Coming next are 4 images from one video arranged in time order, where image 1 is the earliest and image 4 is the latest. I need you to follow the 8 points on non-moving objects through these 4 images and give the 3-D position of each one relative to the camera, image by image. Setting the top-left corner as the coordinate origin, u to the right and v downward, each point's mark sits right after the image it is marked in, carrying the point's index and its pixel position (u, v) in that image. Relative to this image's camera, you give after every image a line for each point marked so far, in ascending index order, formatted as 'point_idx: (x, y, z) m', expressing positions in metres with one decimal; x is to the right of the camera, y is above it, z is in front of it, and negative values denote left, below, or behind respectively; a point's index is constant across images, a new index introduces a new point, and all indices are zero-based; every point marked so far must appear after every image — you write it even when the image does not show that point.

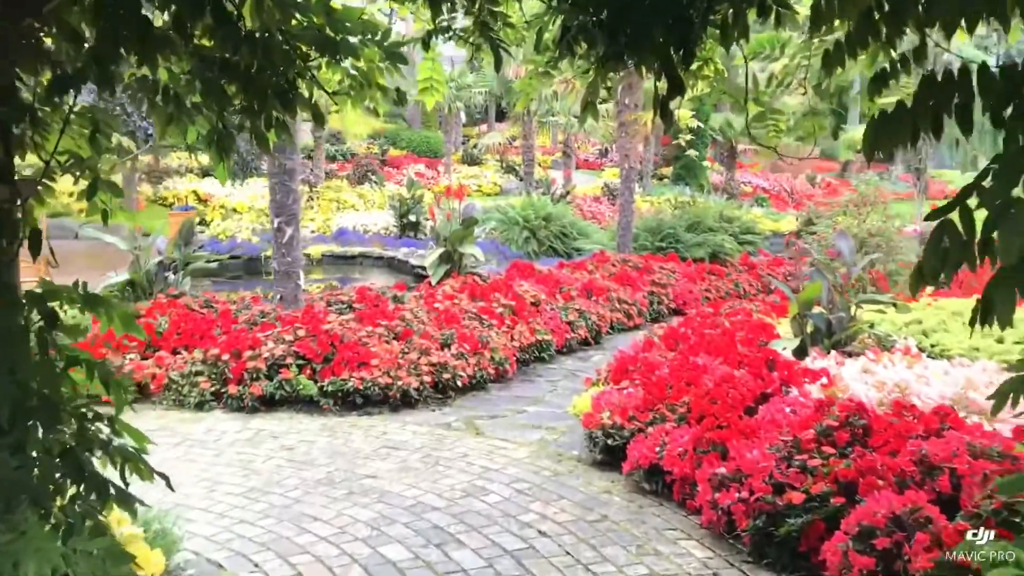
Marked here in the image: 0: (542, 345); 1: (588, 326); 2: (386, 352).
0: (+0.2, -0.4, +6.3) m
1: (+0.6, -0.3, +7.0) m
2: (-0.6, -0.3, +4.9) m
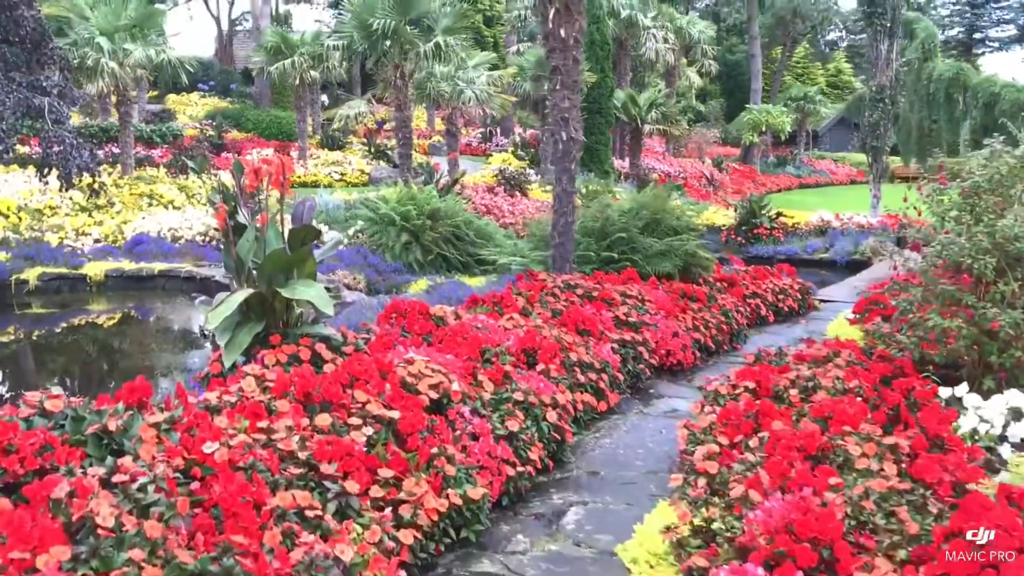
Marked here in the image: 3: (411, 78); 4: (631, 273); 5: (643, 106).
0: (-0.1, -0.7, +2.9) m
1: (+0.1, -0.6, +3.6) m
2: (-0.8, -0.6, +1.3) m
3: (-1.2, +2.5, +11.4) m
4: (+0.8, +0.1, +6.3) m
5: (+2.5, +3.4, +18.2) m
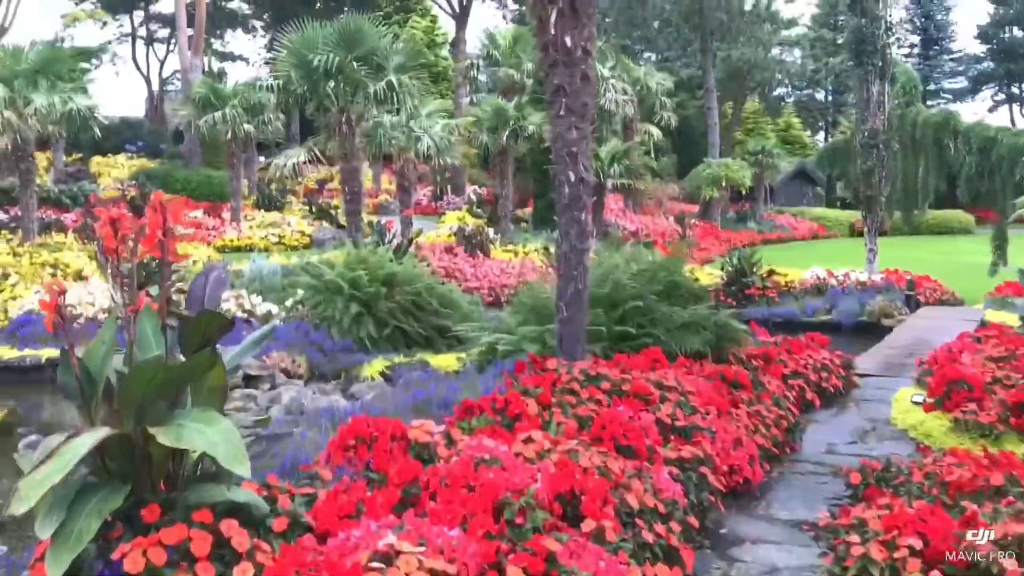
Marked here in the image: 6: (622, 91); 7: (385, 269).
0: (0.0, -0.9, +1.3) m
1: (+0.2, -0.8, +2.1) m
2: (-0.5, -0.8, -0.2) m
3: (-1.6, +1.7, +10.0) m
4: (+0.7, -0.3, +4.9) m
5: (+1.7, +2.3, +17.0) m
6: (+2.3, +4.1, +20.0) m
7: (-1.0, +0.1, +7.6) m
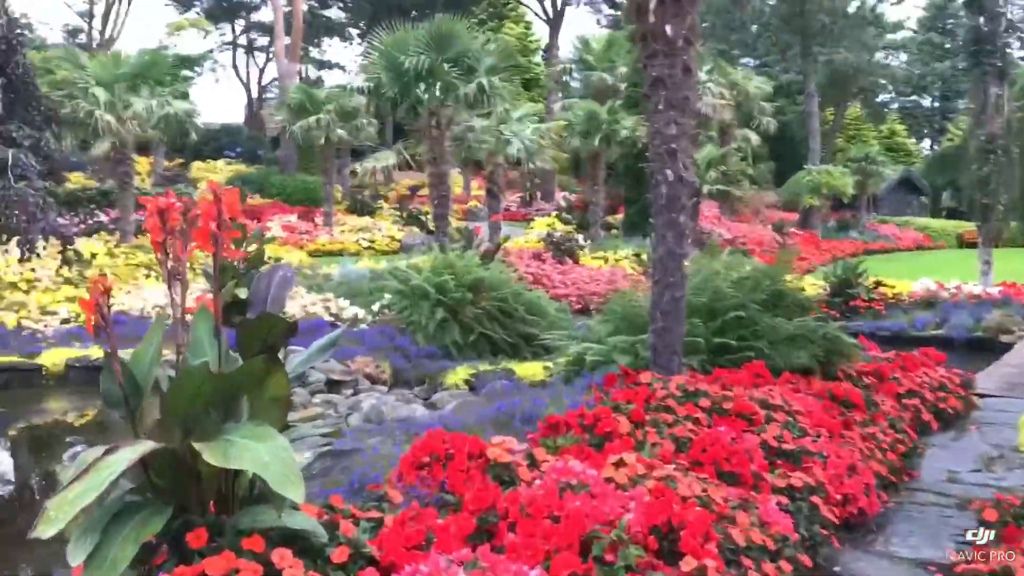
0: (+0.1, -0.9, +1.0) m
1: (+0.4, -0.8, +1.8) m
2: (-0.6, -0.8, -0.5) m
3: (-0.6, +1.6, +9.8) m
4: (+1.1, -0.4, +4.5) m
5: (+3.3, +2.1, +16.5) m
6: (+4.2, +3.9, +19.4) m
7: (-0.3, +0.1, +7.4) m
